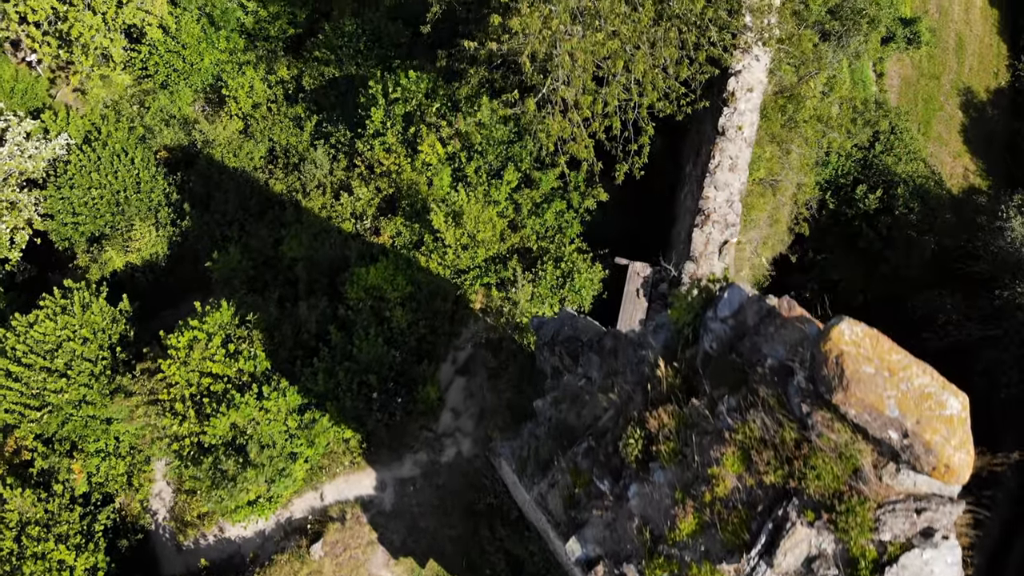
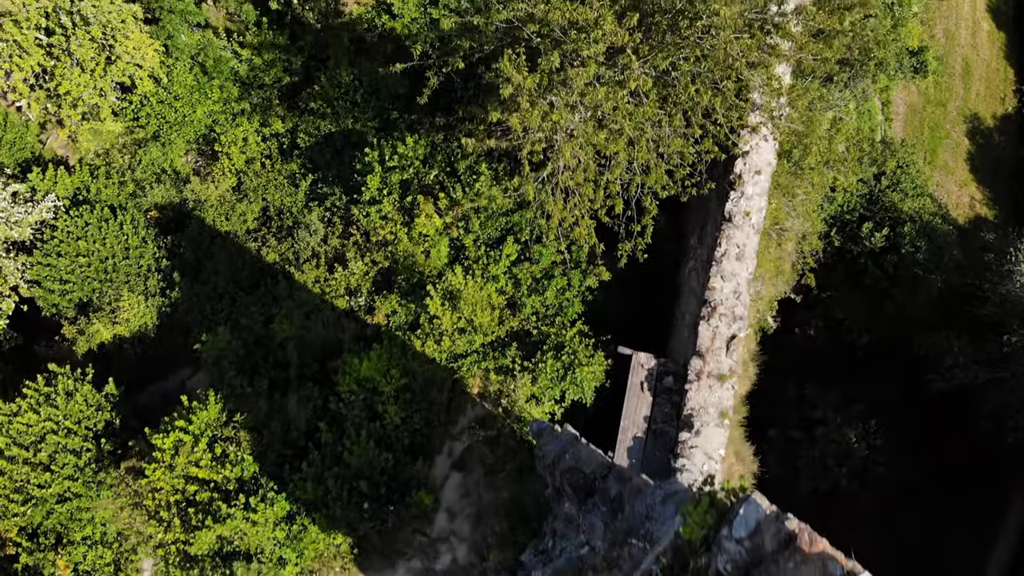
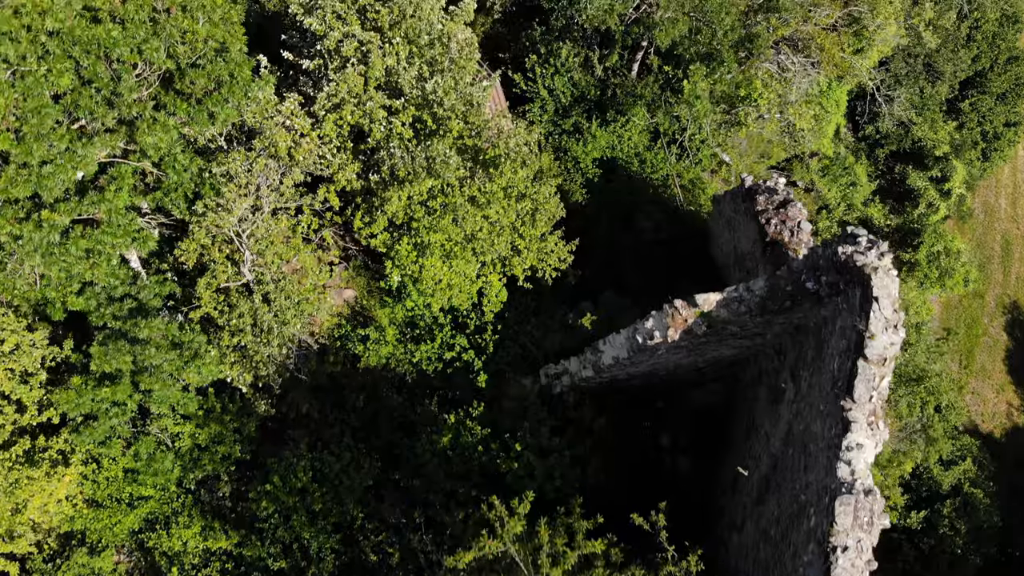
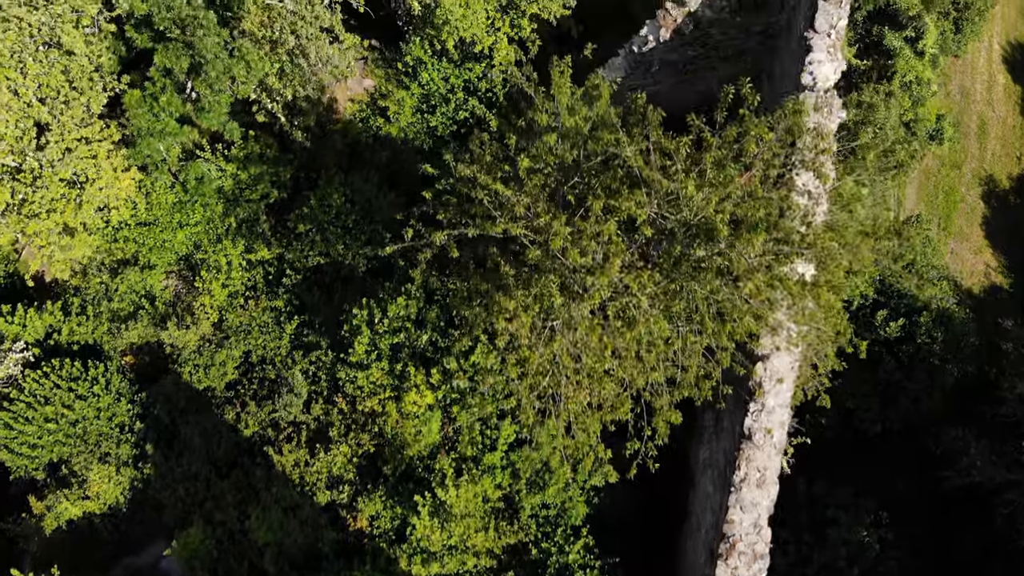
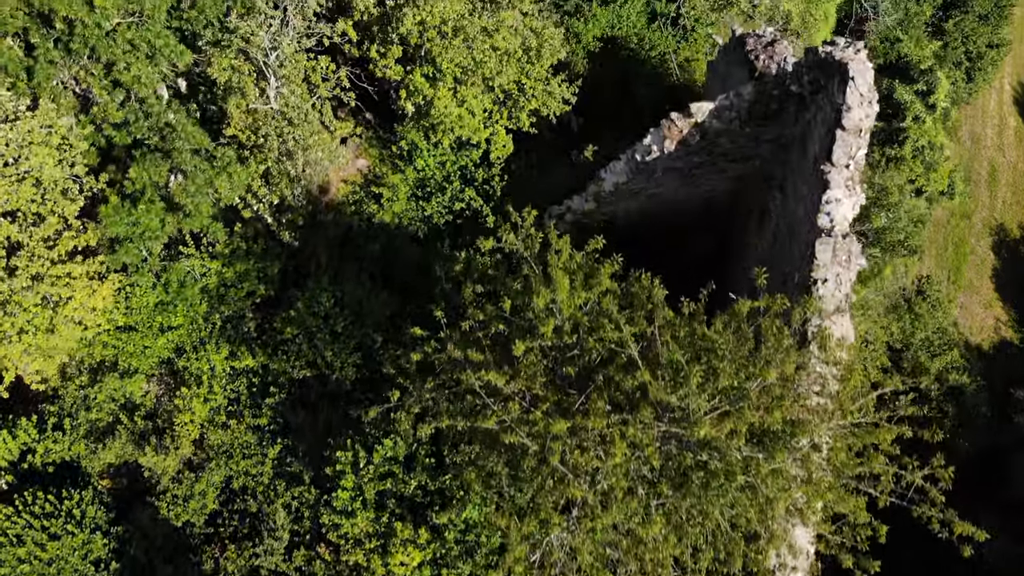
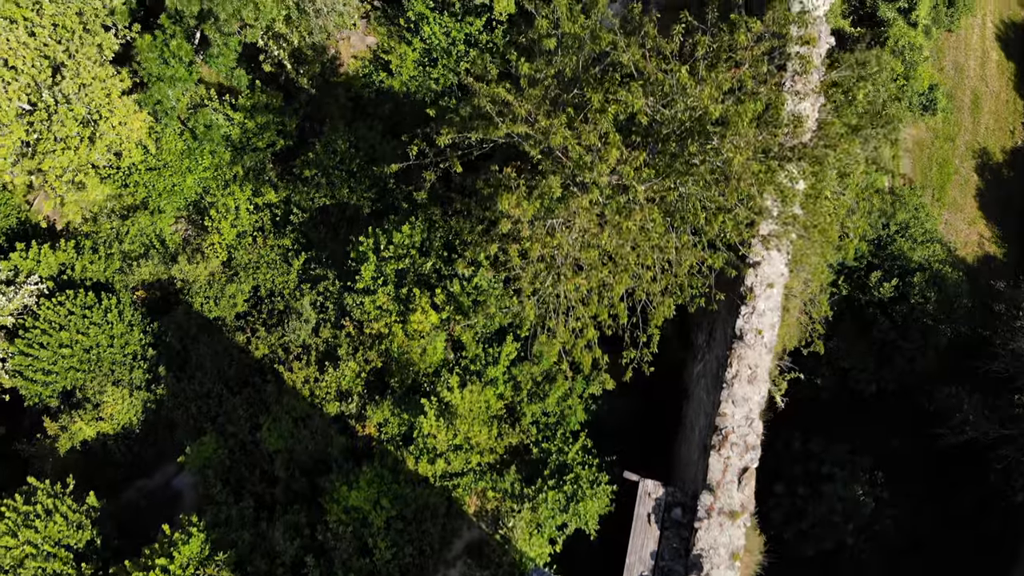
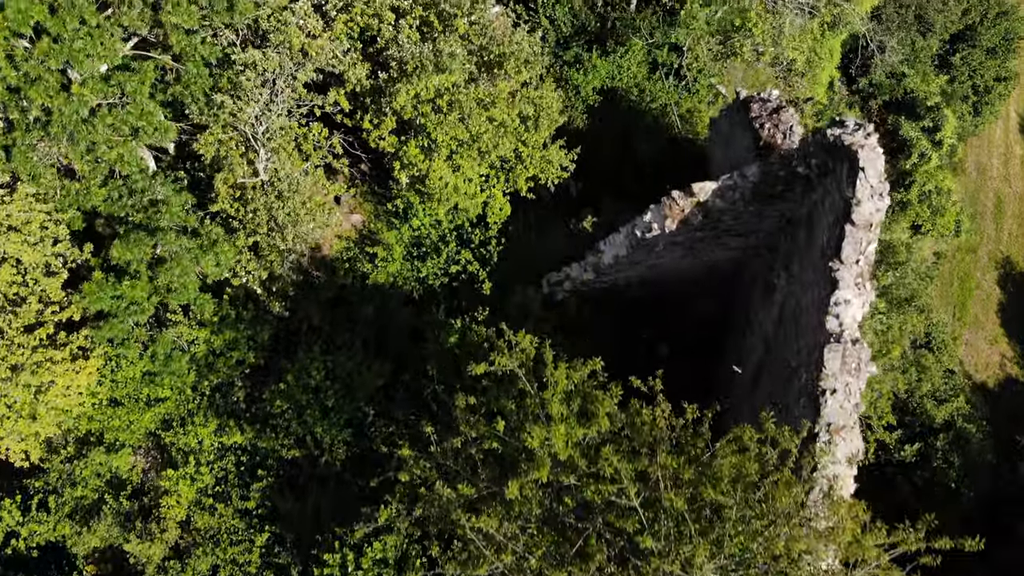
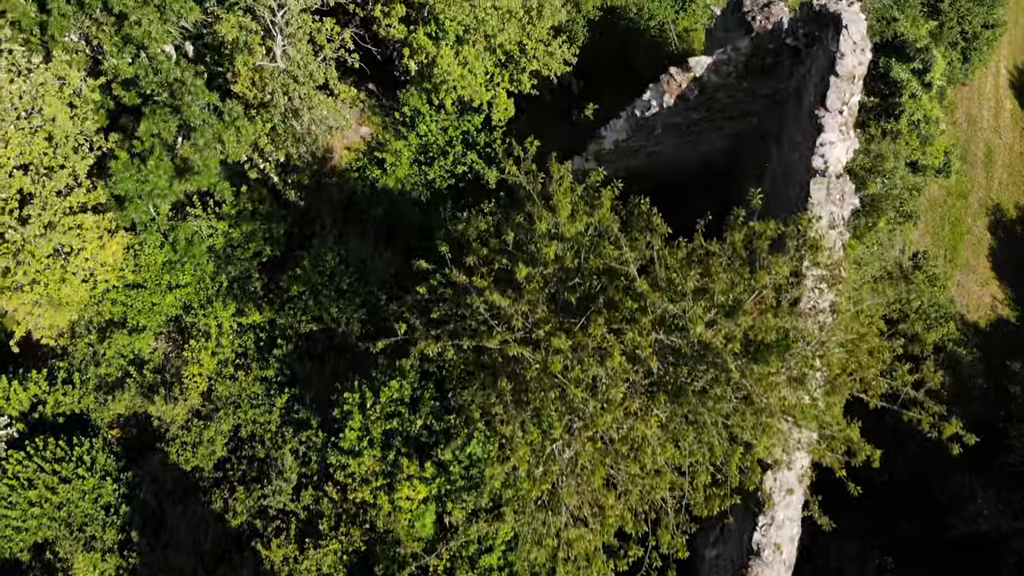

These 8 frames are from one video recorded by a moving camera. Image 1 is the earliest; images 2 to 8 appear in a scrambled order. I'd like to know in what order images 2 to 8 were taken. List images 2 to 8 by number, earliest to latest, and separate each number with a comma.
2, 6, 4, 8, 5, 7, 3
